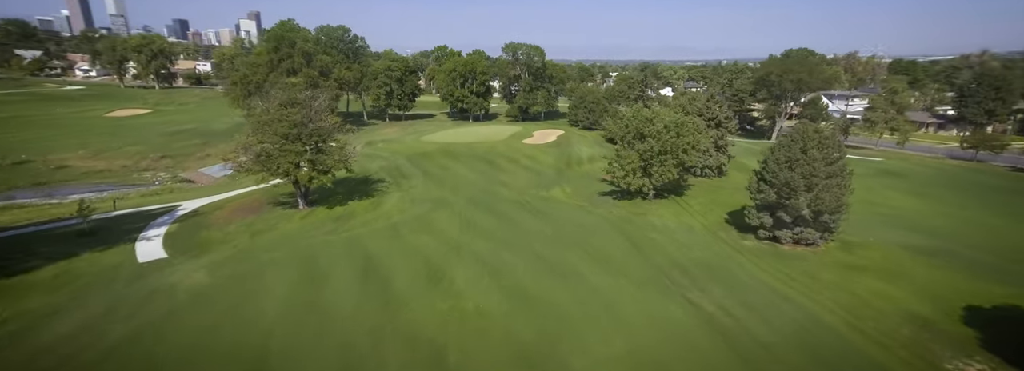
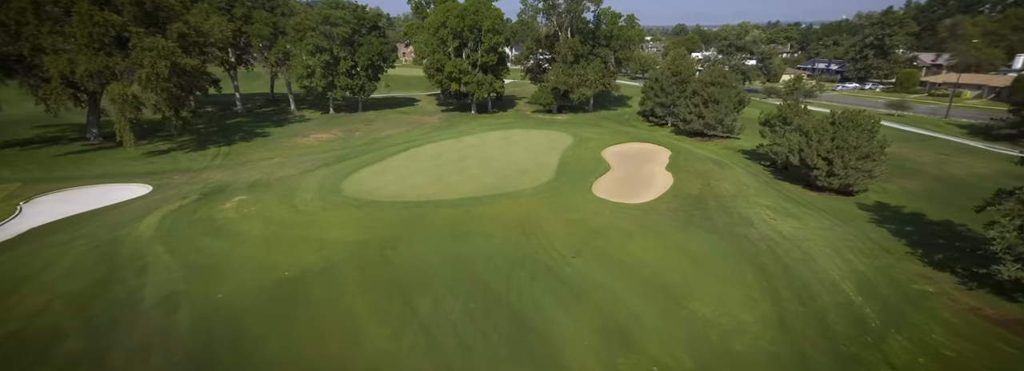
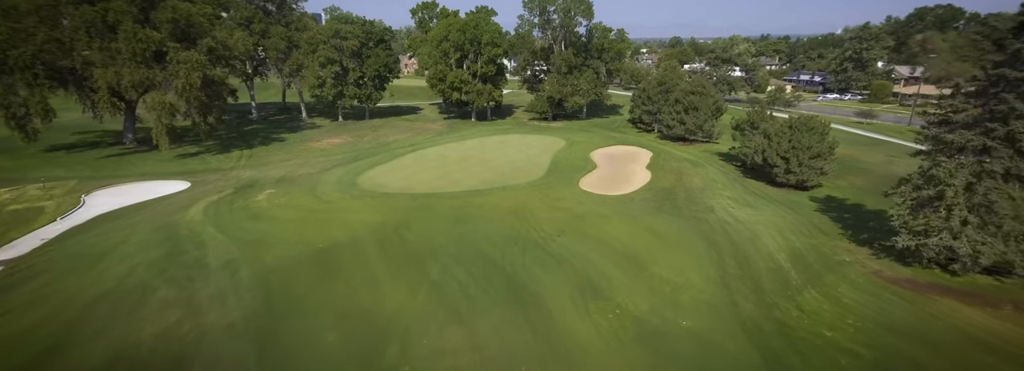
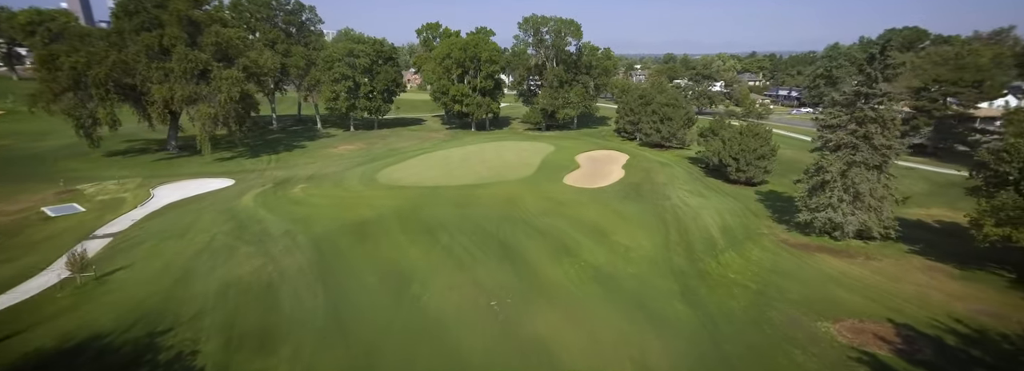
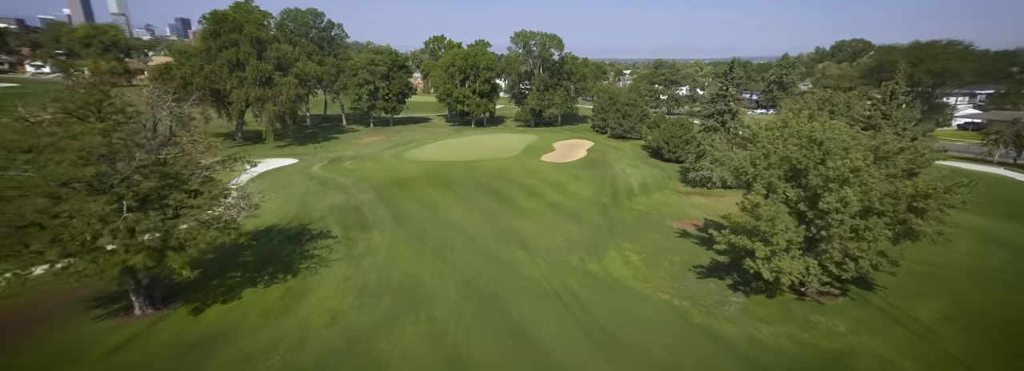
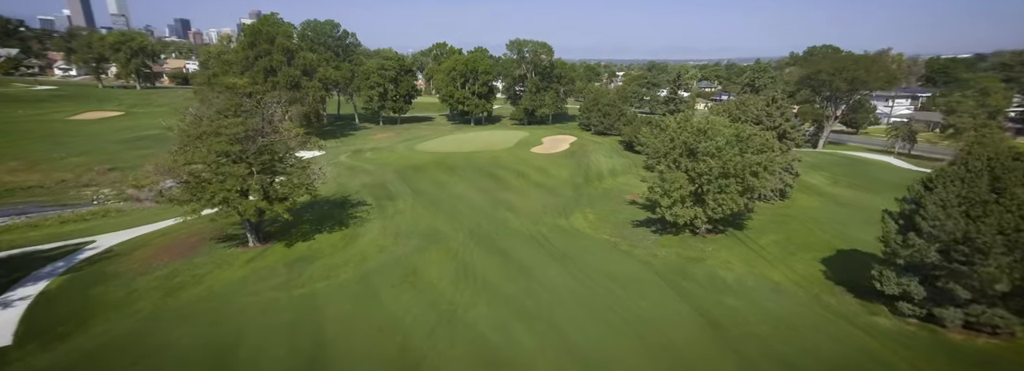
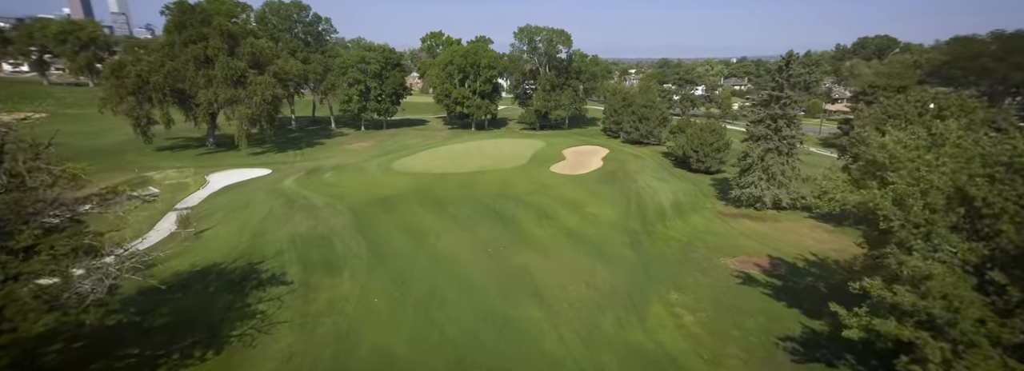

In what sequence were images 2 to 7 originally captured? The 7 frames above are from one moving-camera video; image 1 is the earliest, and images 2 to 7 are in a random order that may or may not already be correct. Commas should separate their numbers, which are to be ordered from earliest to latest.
6, 5, 7, 4, 3, 2
